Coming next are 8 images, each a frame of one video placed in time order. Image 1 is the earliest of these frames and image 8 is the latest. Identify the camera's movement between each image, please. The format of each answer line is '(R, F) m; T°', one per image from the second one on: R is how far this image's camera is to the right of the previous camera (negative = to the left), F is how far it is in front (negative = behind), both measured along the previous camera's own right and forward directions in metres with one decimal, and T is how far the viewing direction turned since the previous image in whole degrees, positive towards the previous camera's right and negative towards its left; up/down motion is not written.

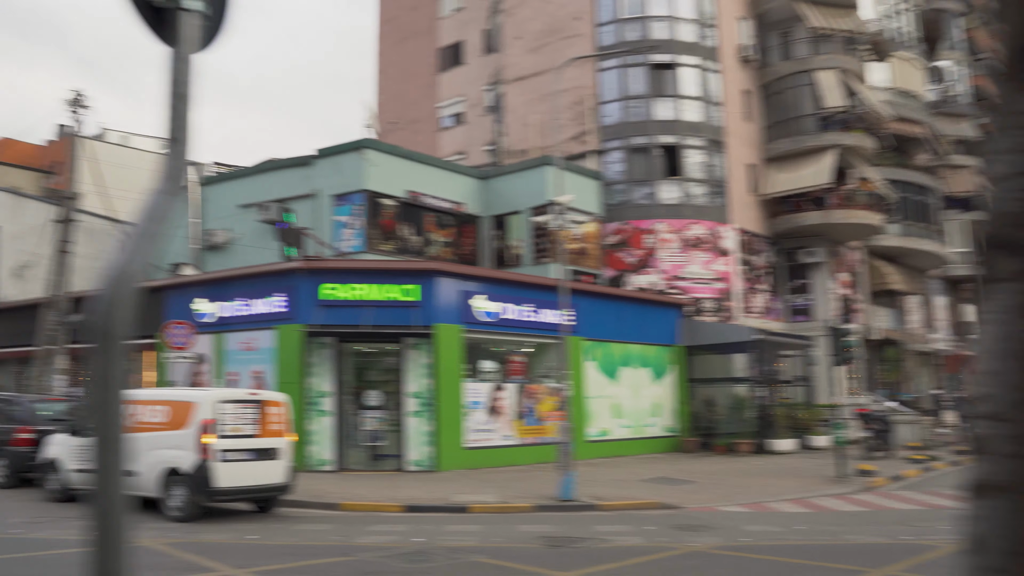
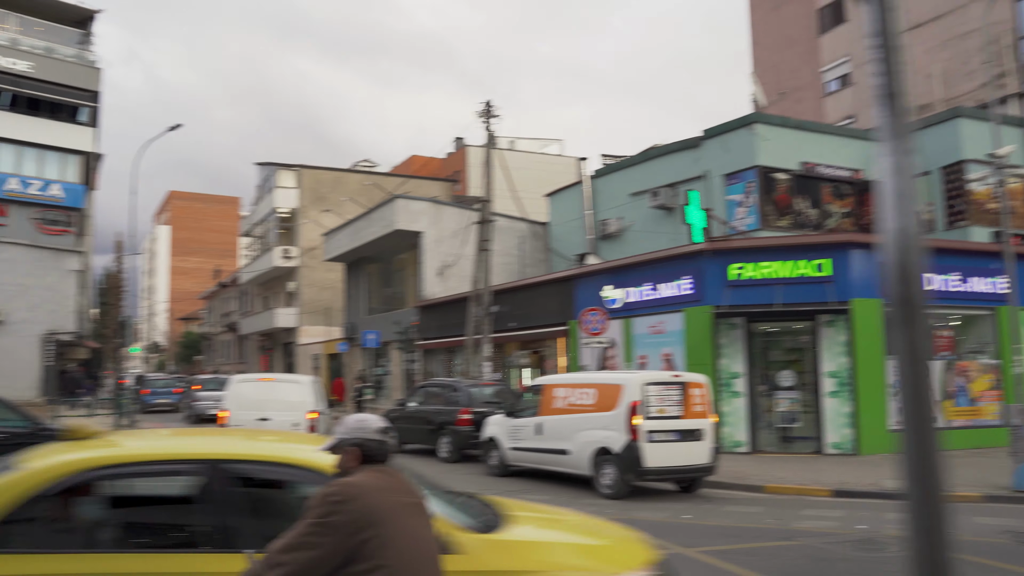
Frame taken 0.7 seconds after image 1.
(-0.5, +0.1) m; -23°
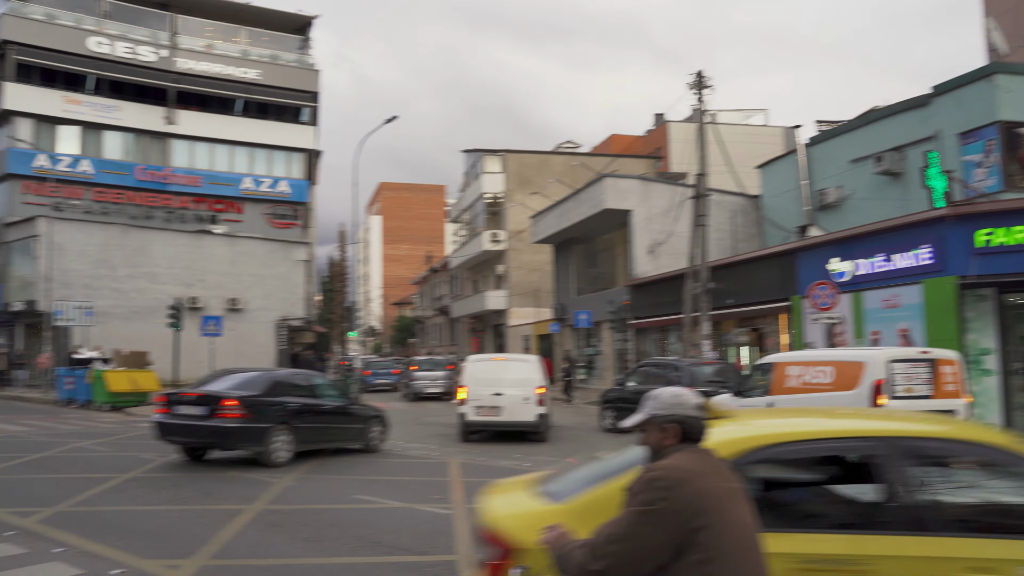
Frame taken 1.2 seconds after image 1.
(-0.3, +0.2) m; -12°
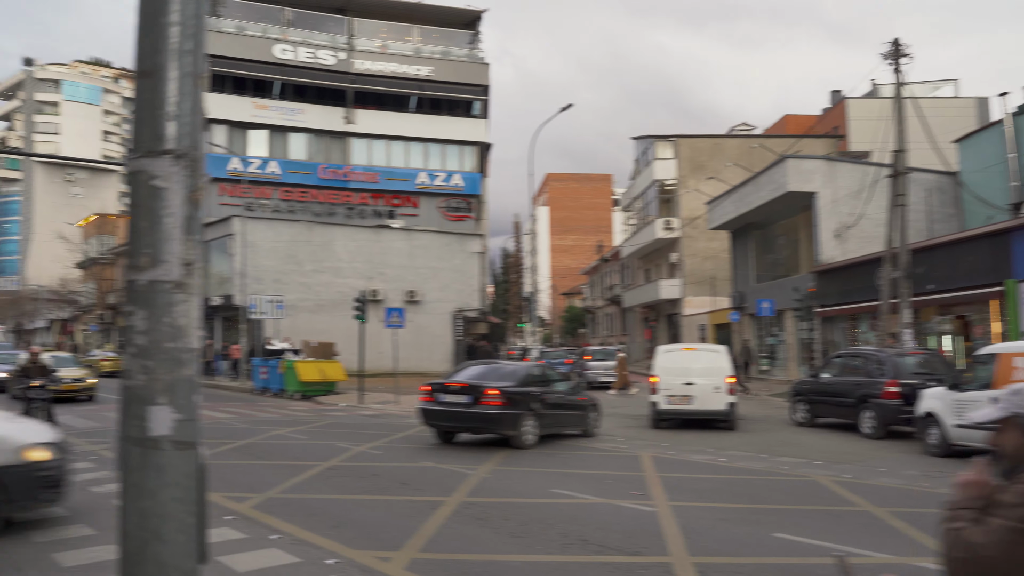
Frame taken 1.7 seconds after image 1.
(-0.3, +0.3) m; -10°
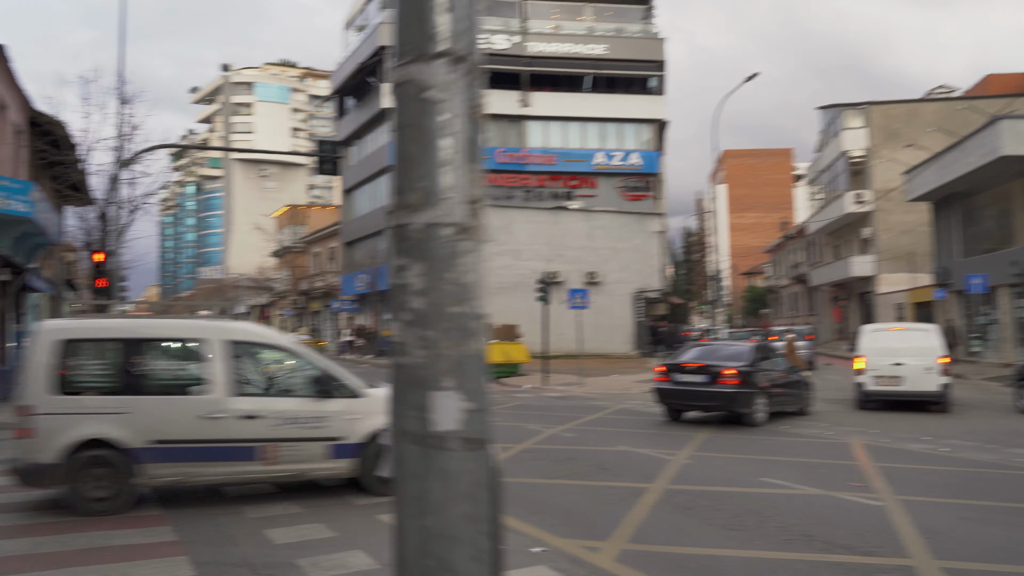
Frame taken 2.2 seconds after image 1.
(-0.2, +0.4) m; -11°
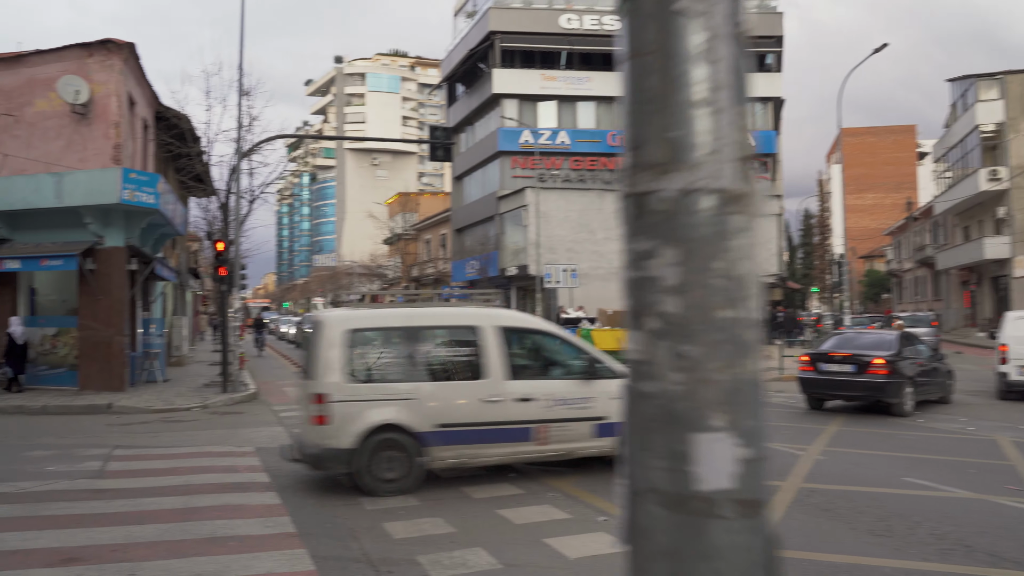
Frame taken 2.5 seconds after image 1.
(-0.1, +0.3) m; -7°
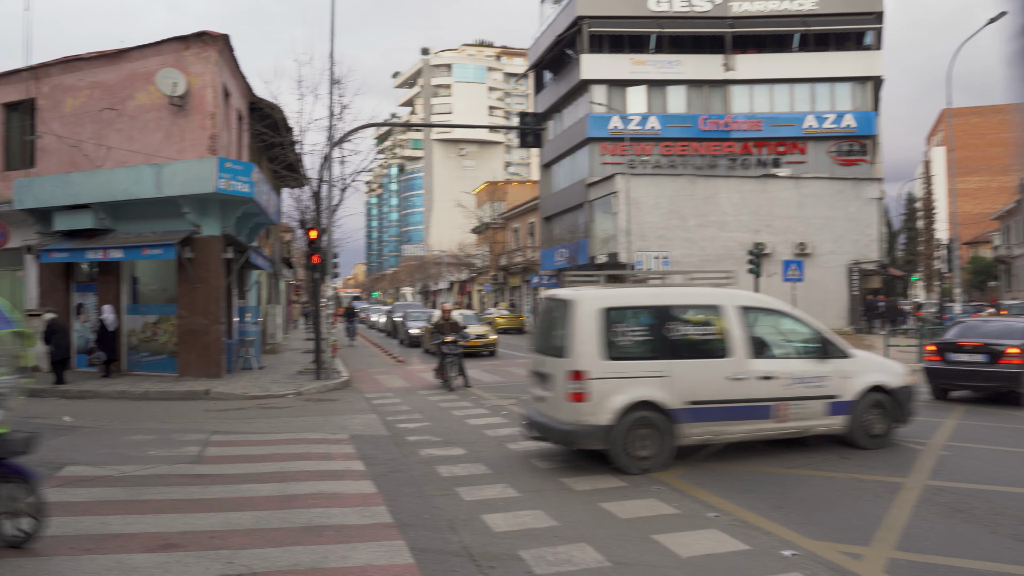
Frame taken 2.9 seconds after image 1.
(-0.1, +0.3) m; -5°
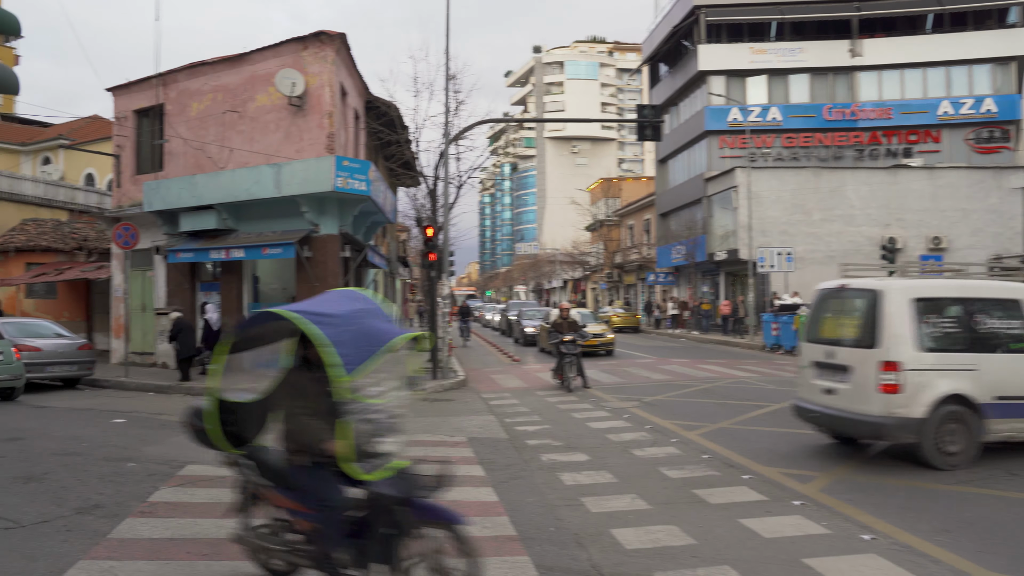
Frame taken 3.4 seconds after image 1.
(-0.1, +0.4) m; -7°
